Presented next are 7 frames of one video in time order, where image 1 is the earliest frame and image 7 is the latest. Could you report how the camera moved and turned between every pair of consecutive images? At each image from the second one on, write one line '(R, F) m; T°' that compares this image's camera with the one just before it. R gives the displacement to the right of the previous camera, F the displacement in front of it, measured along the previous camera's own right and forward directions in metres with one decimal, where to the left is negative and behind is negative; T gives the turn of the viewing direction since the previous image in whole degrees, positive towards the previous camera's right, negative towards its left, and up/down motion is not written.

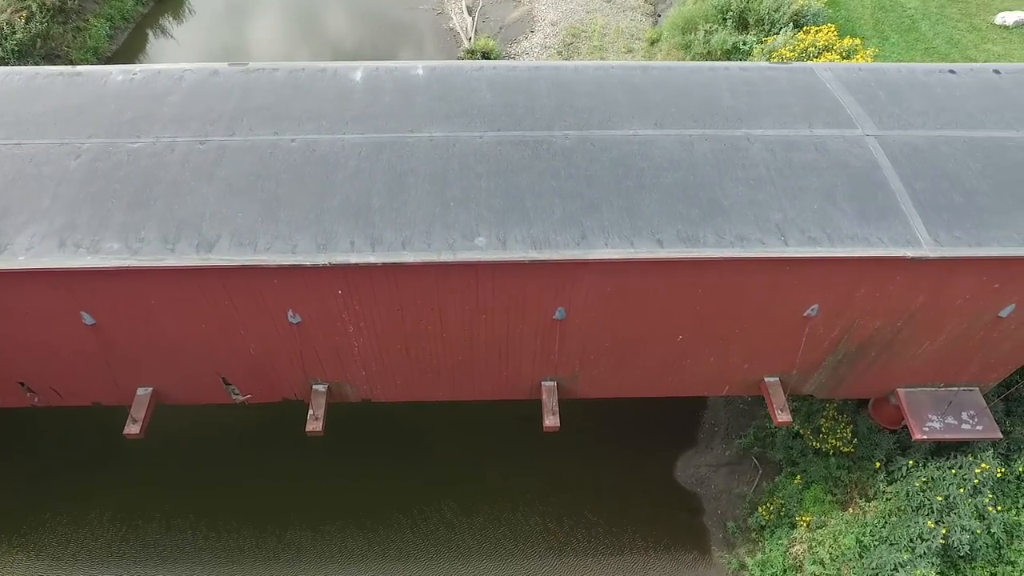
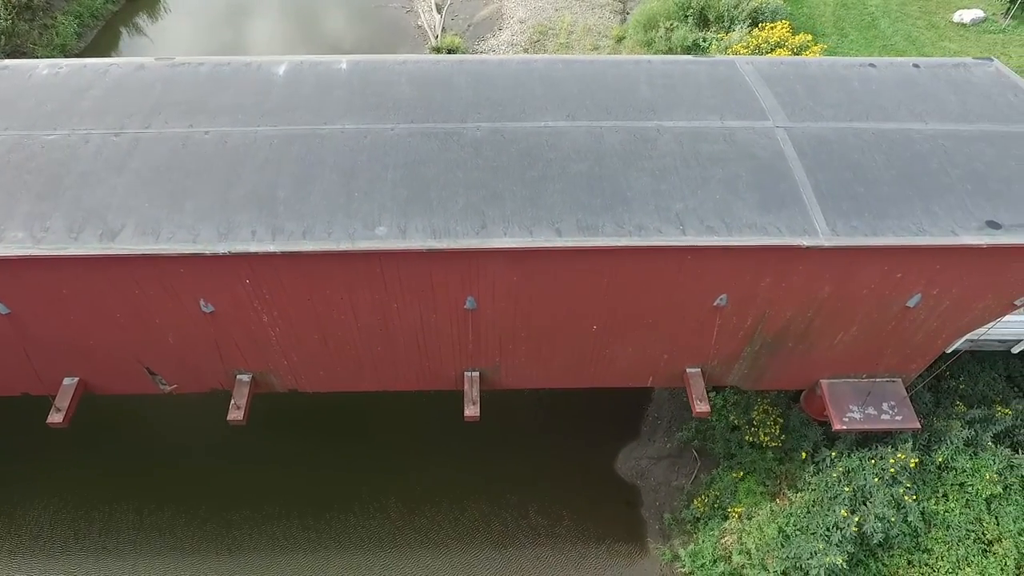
(+0.8, -0.1) m; 0°
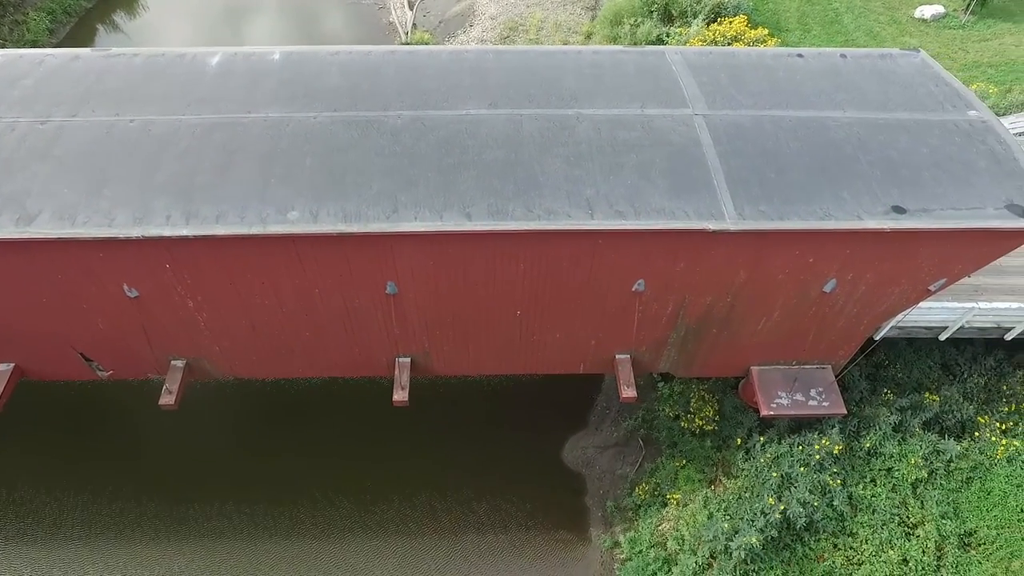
(+0.7, -0.1) m; 0°
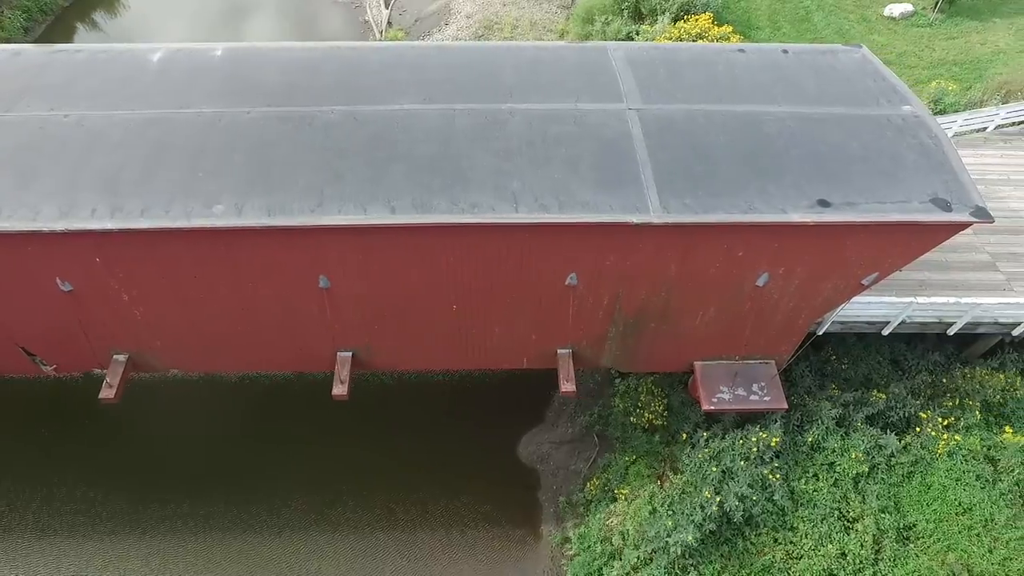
(+0.6, 0.0) m; 0°
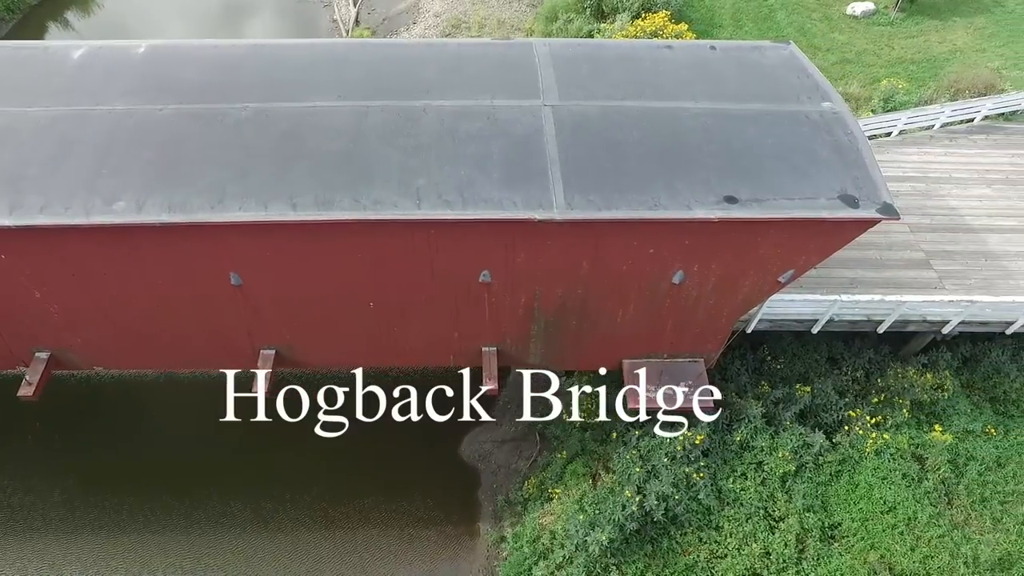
(+0.8, 0.0) m; 0°
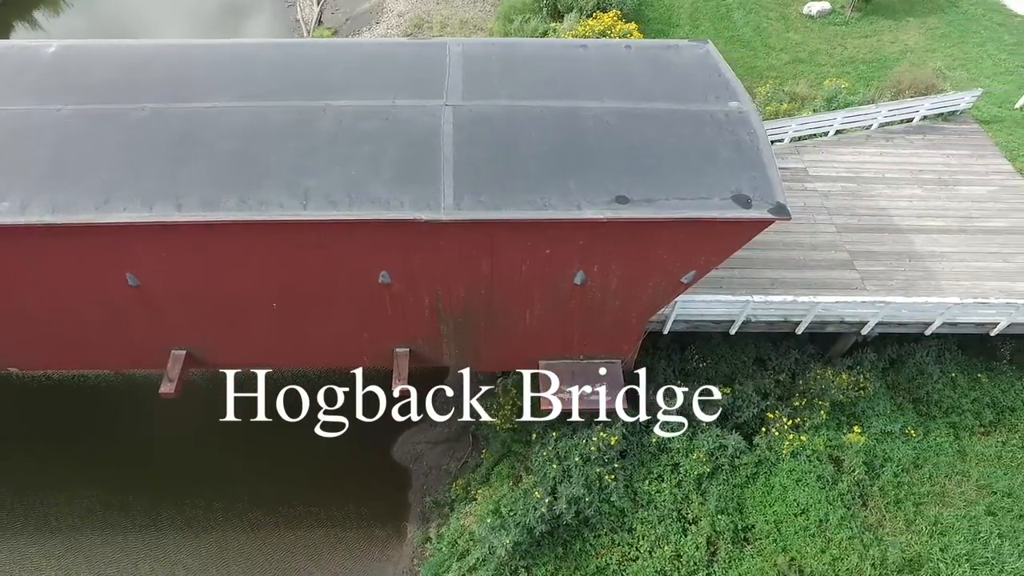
(+0.9, 0.0) m; 0°
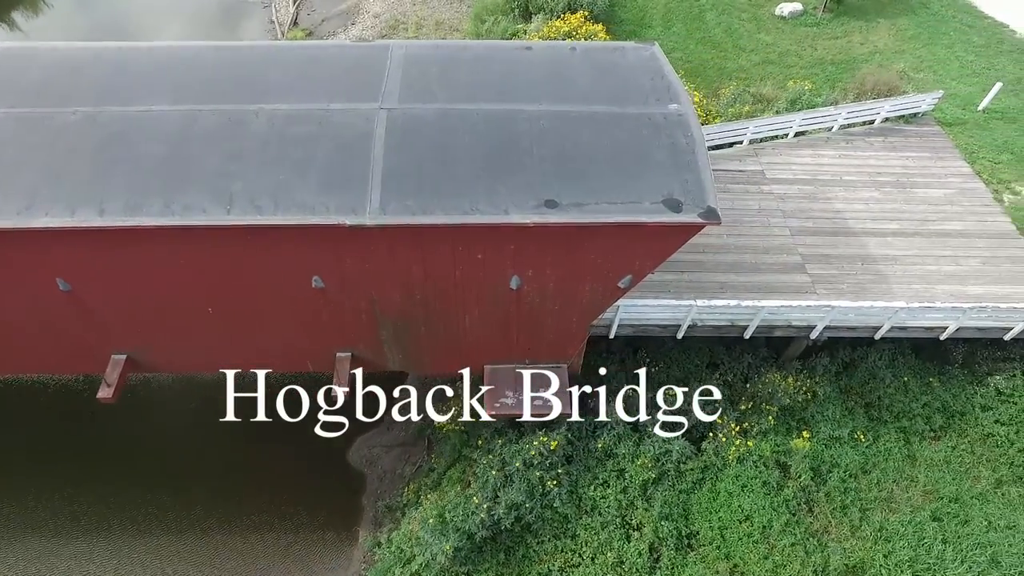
(+0.6, +0.1) m; 0°
